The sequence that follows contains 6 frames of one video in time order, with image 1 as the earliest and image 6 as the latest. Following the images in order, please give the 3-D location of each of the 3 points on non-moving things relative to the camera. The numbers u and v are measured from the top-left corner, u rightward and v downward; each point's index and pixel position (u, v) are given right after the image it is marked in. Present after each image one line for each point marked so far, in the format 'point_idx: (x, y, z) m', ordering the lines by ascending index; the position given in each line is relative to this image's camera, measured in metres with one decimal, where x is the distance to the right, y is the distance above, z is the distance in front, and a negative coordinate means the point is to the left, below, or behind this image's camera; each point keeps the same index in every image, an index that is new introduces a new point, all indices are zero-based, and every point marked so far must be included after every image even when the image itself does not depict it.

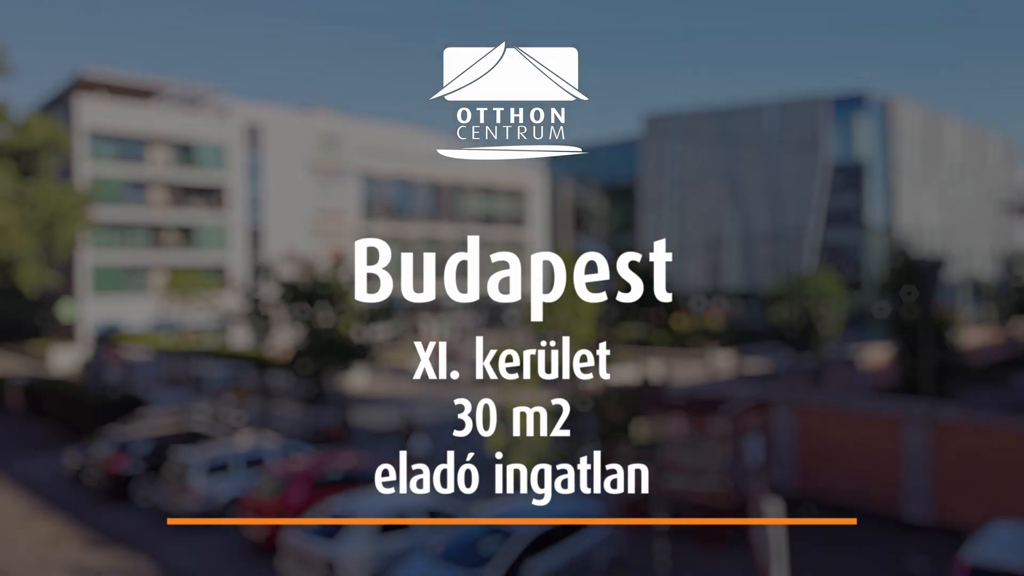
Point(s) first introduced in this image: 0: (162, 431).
0: (-5.8, -2.4, +13.2) m
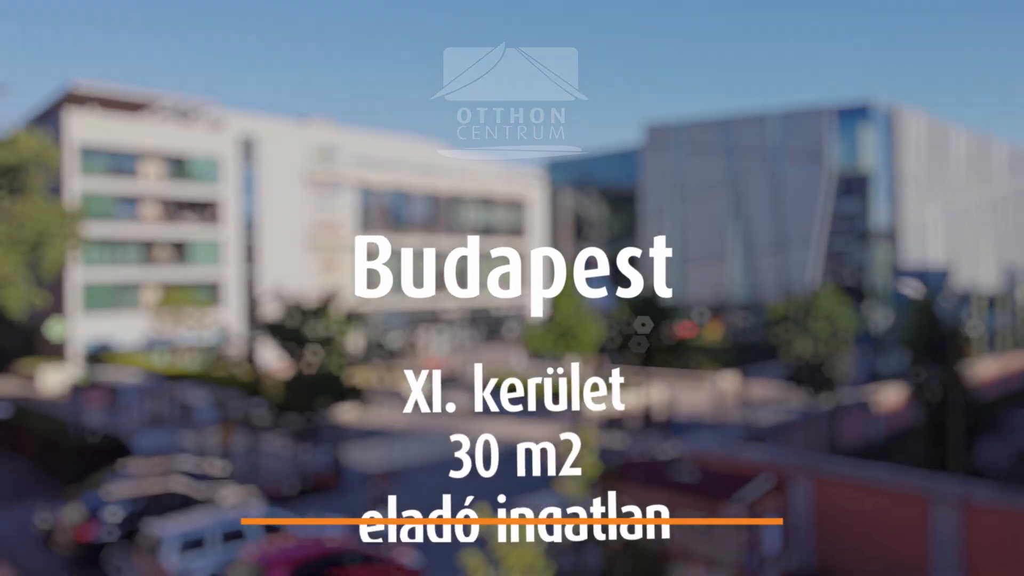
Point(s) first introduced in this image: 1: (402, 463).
0: (-5.8, -3.1, +12.4) m
1: (-2.6, -4.1, +19.0) m
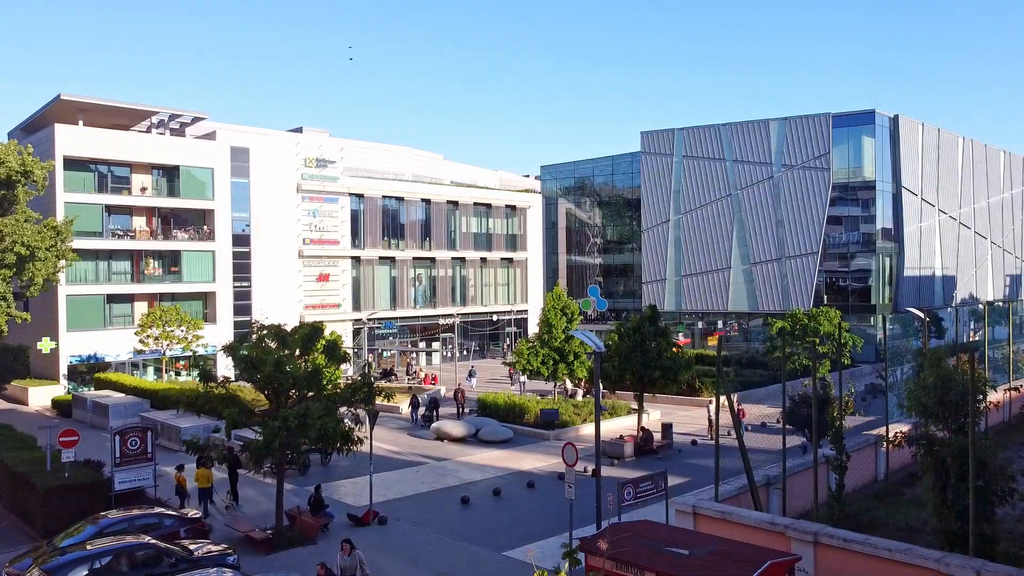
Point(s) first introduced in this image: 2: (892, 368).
0: (-6.0, -3.8, +11.8) m
1: (-2.8, -4.8, +18.4) m
2: (+8.6, -1.8, +18.0) m
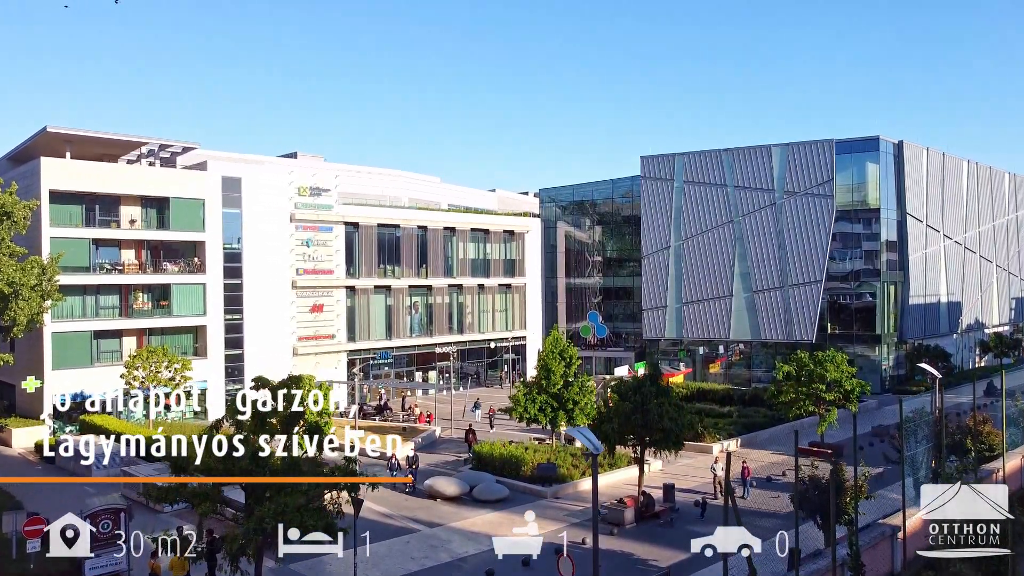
0: (-6.2, -5.3, +10.9) m
1: (-2.9, -6.3, +17.4) m
2: (+8.4, -3.3, +17.1) m
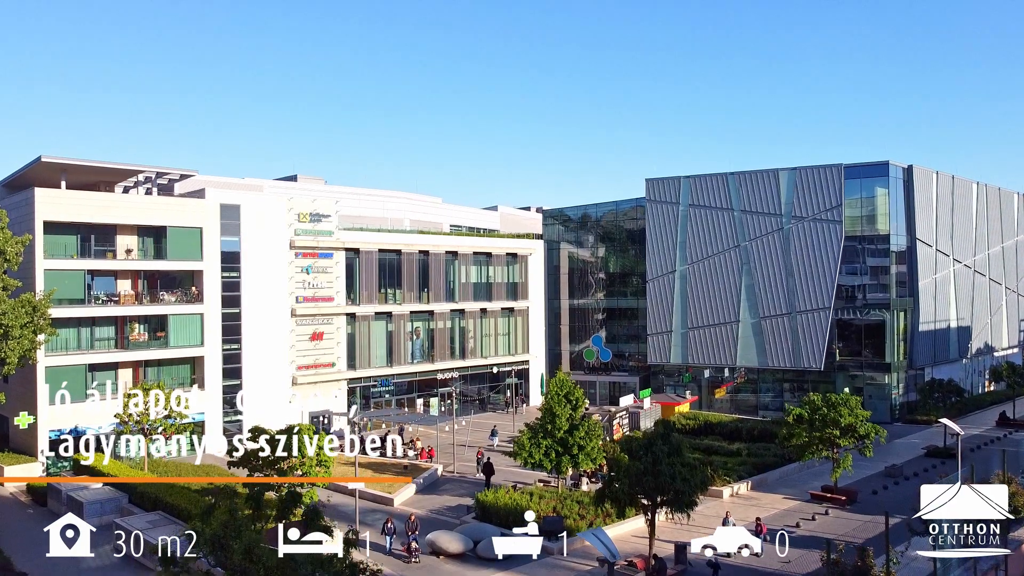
0: (-6.0, -6.6, +10.1) m
1: (-2.7, -7.7, +16.6) m
2: (+8.6, -4.7, +16.3) m
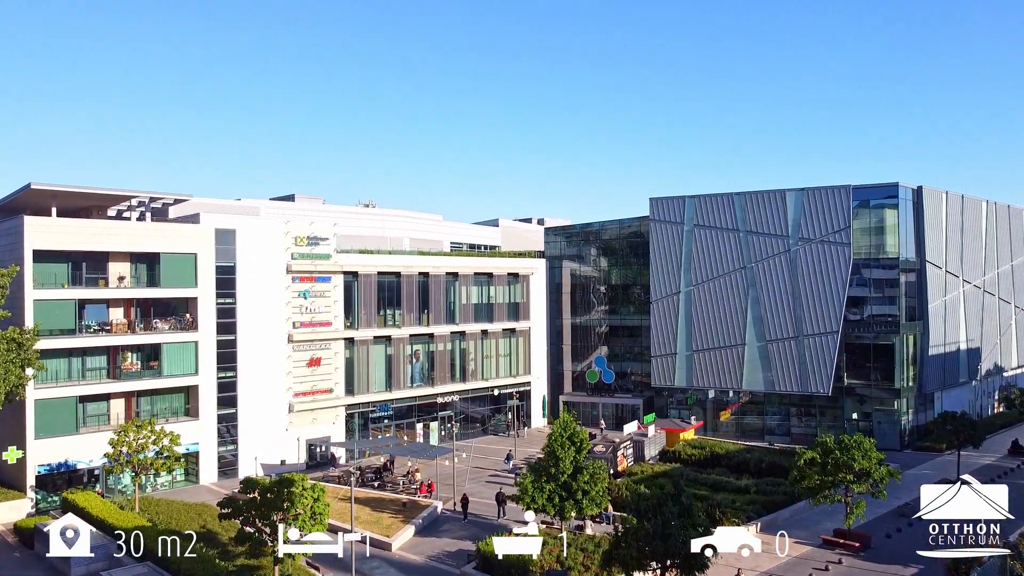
0: (-5.9, -8.0, +9.2) m
1: (-2.7, -9.0, +15.7) m
2: (+8.7, -6.0, +15.3) m
